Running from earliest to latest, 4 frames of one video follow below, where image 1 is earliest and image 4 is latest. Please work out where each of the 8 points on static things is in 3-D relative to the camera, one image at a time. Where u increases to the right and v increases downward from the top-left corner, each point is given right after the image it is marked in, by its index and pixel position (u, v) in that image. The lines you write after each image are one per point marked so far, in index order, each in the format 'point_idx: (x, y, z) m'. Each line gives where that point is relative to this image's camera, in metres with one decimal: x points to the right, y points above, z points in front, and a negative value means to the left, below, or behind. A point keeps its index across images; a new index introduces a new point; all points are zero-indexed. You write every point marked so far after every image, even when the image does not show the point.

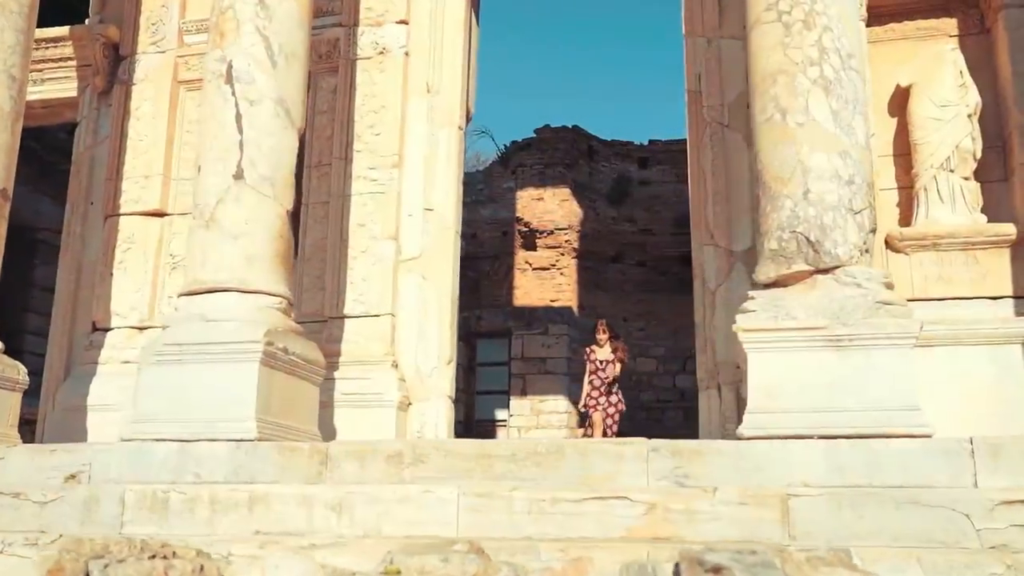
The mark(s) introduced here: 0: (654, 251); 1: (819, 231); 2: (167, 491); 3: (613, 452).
0: (+2.7, +0.7, +19.0) m
1: (+1.5, +0.3, +4.9) m
2: (-1.7, -1.0, +4.8) m
3: (+0.5, -0.8, +4.7) m
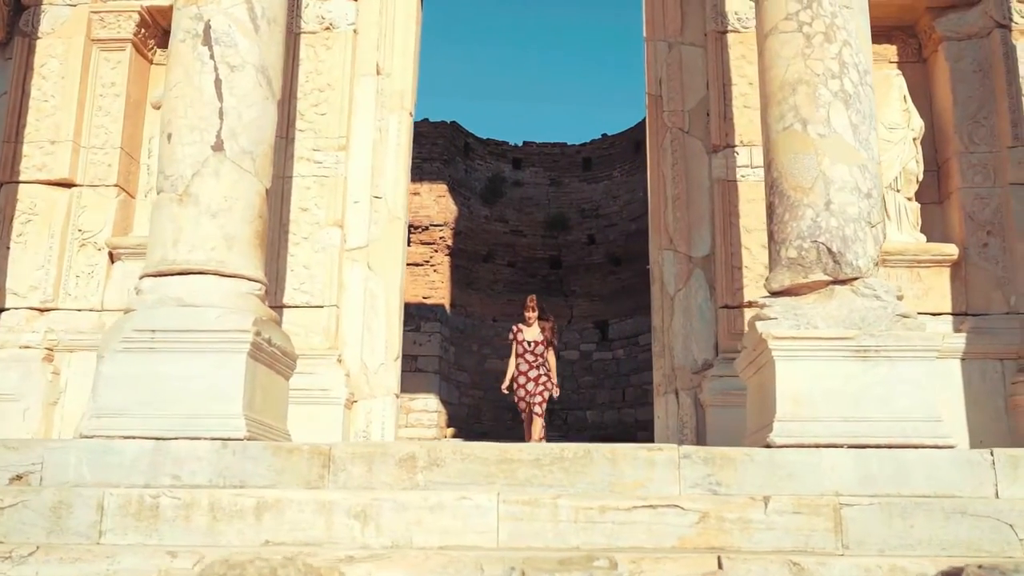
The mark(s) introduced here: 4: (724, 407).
0: (+0.3, +0.7, +19.1) m
1: (+1.6, +0.2, +4.9) m
2: (-1.5, -0.9, +4.3) m
3: (+0.6, -0.8, +4.6) m
4: (+1.4, -0.8, +6.6) m
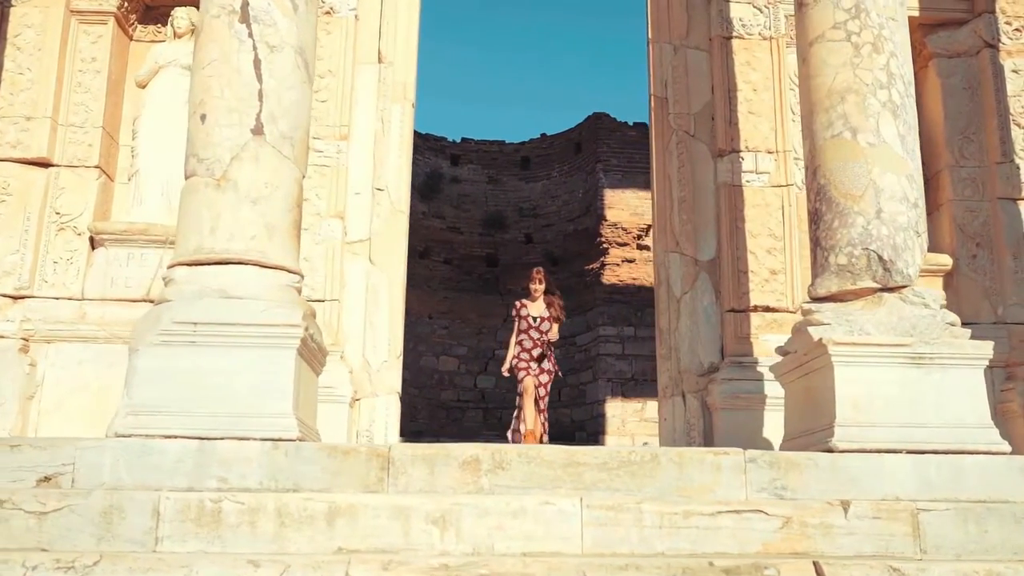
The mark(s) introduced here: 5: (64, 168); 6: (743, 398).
0: (-1.0, +0.7, +18.9) m
1: (+1.9, +0.2, +5.0) m
2: (-1.2, -0.9, +4.0) m
3: (+0.9, -0.8, +4.5) m
4: (+1.5, -0.8, +6.6) m
5: (-3.2, +0.9, +7.0) m
6: (+1.6, -0.7, +6.6) m
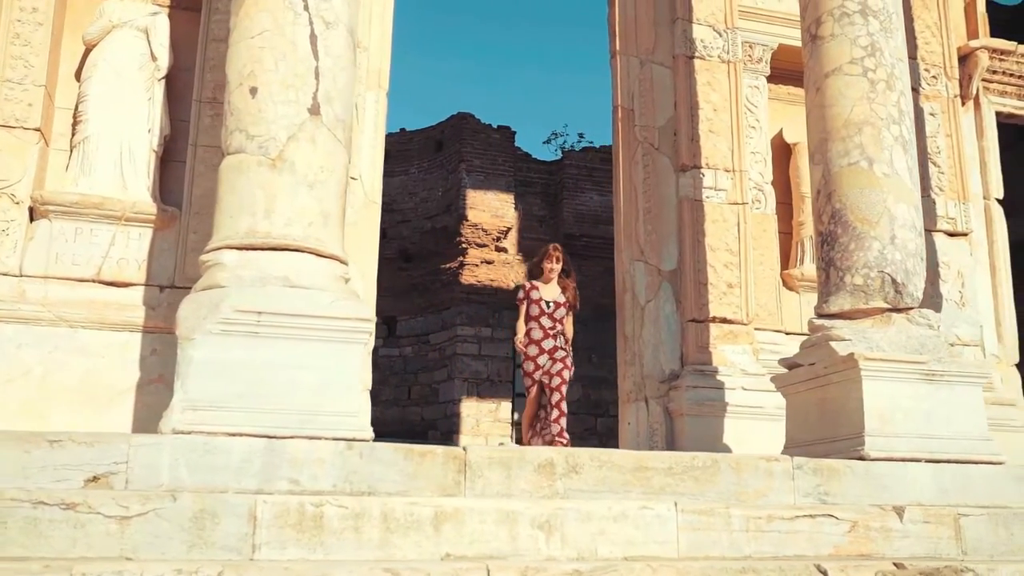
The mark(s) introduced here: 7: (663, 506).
0: (-3.7, +0.9, +18.4) m
1: (+2.1, +0.1, +5.4) m
2: (-0.7, -0.8, +3.8) m
3: (+1.2, -0.9, +4.7) m
4: (+1.3, -0.9, +6.9) m
5: (-3.3, +1.0, +6.3) m
6: (+1.4, -0.8, +6.9) m
7: (+0.6, -0.9, +4.1) m
